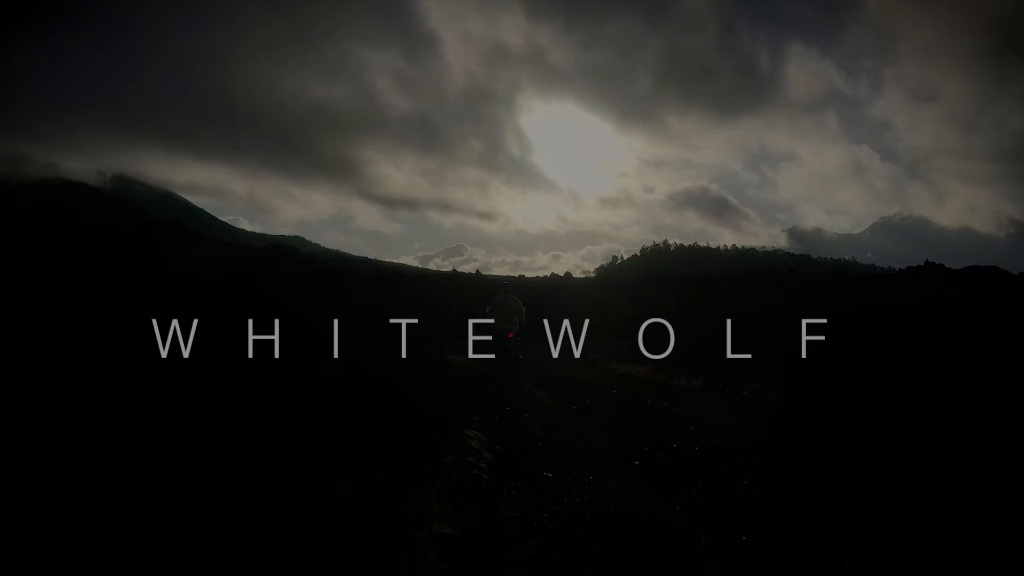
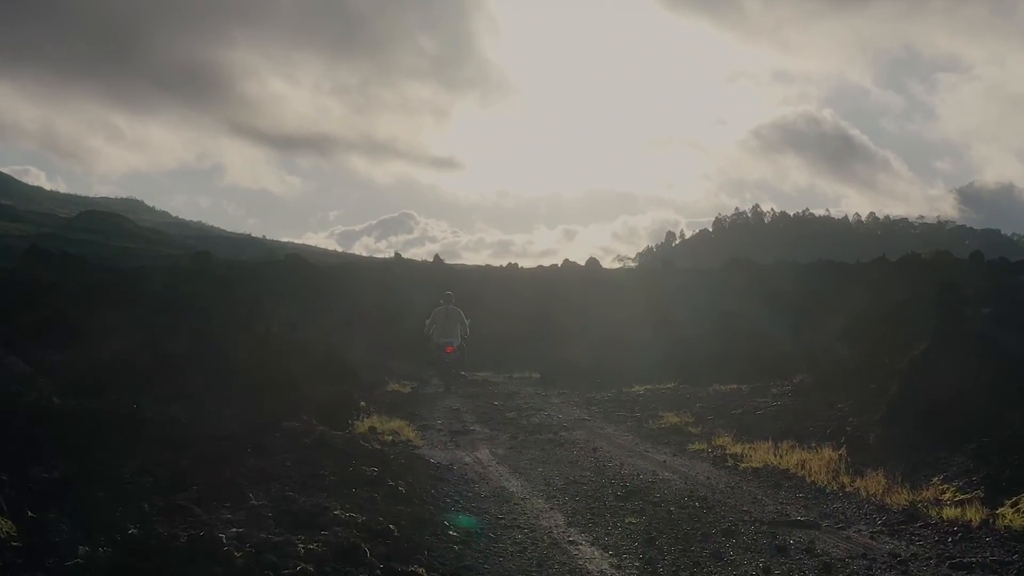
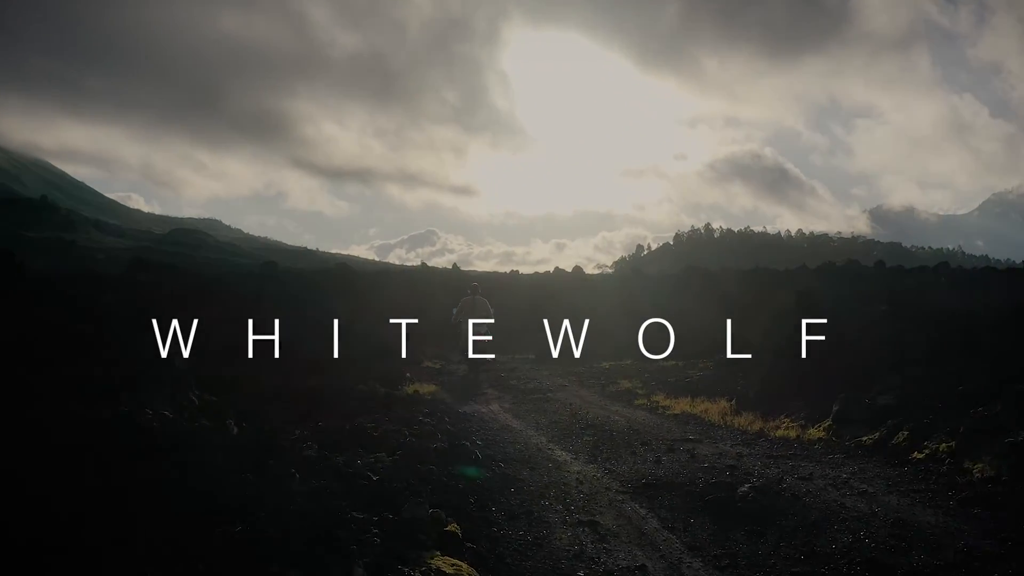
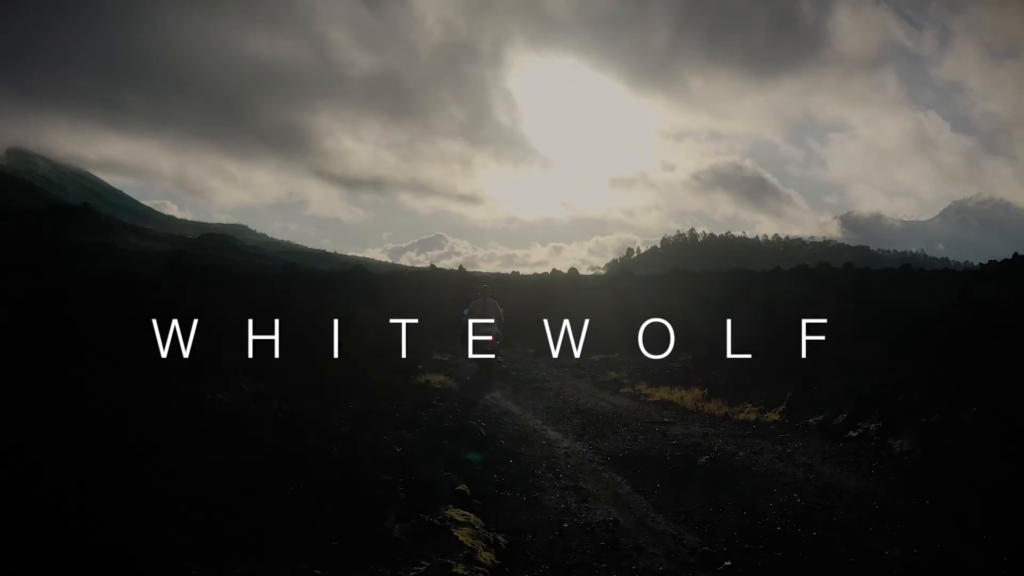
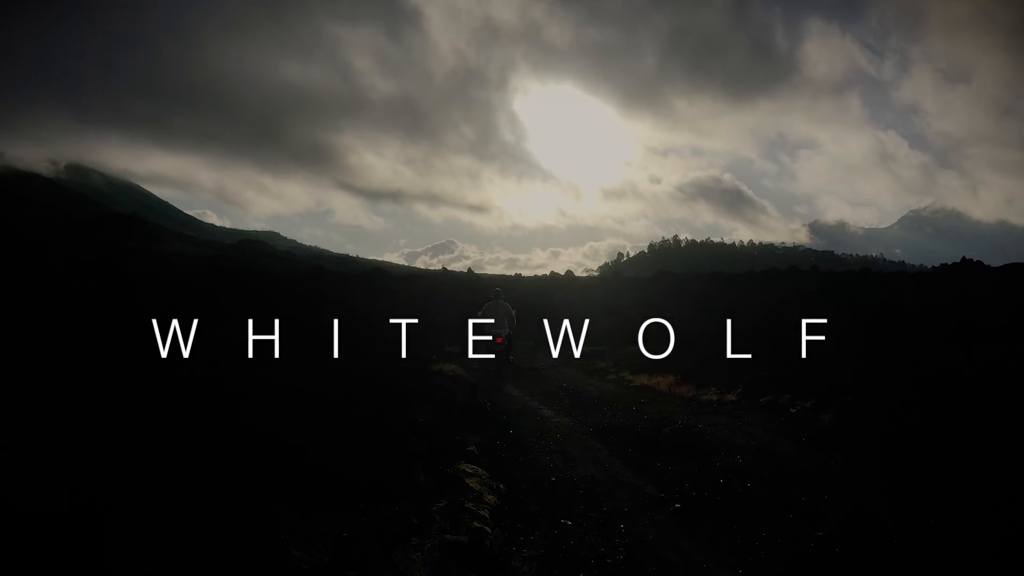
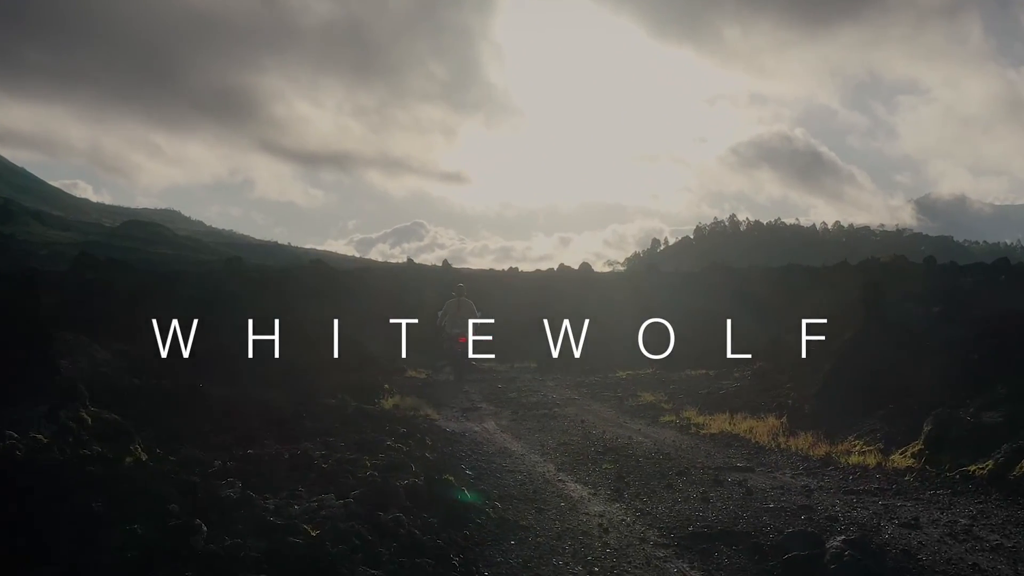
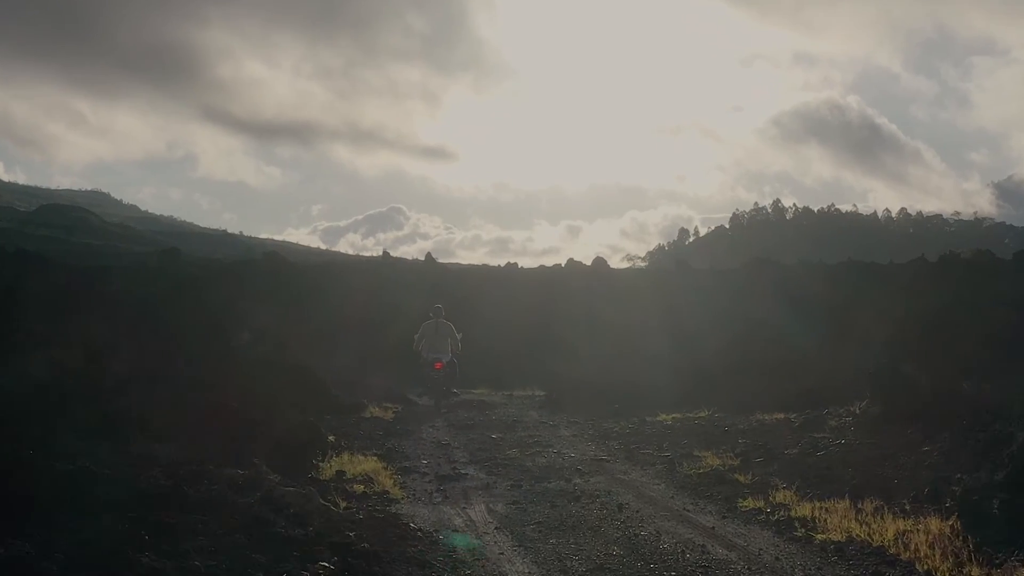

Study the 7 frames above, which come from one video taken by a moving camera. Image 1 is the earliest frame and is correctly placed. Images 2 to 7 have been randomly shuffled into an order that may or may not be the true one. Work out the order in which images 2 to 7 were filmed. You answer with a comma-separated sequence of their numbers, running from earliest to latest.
5, 4, 3, 6, 2, 7
